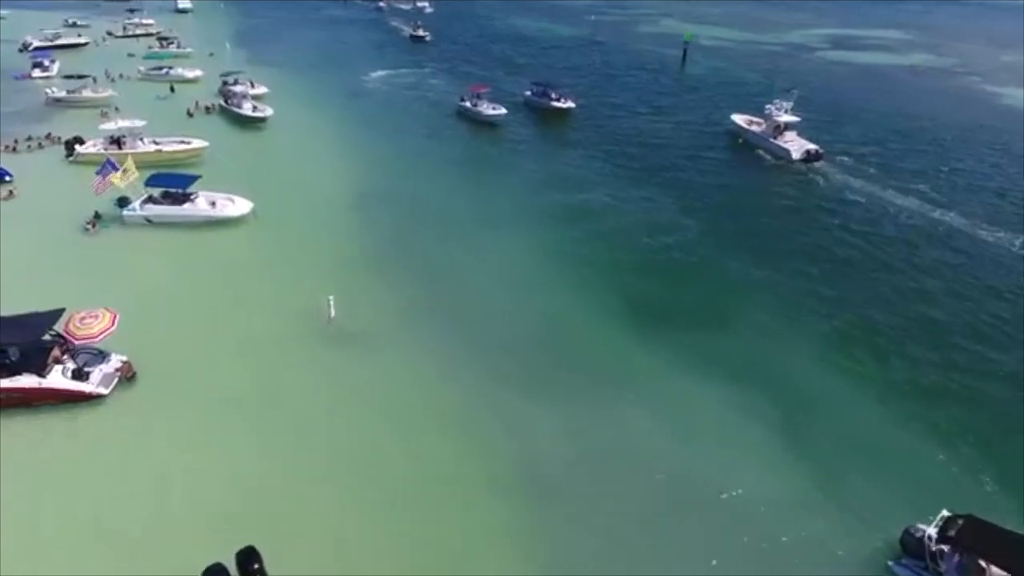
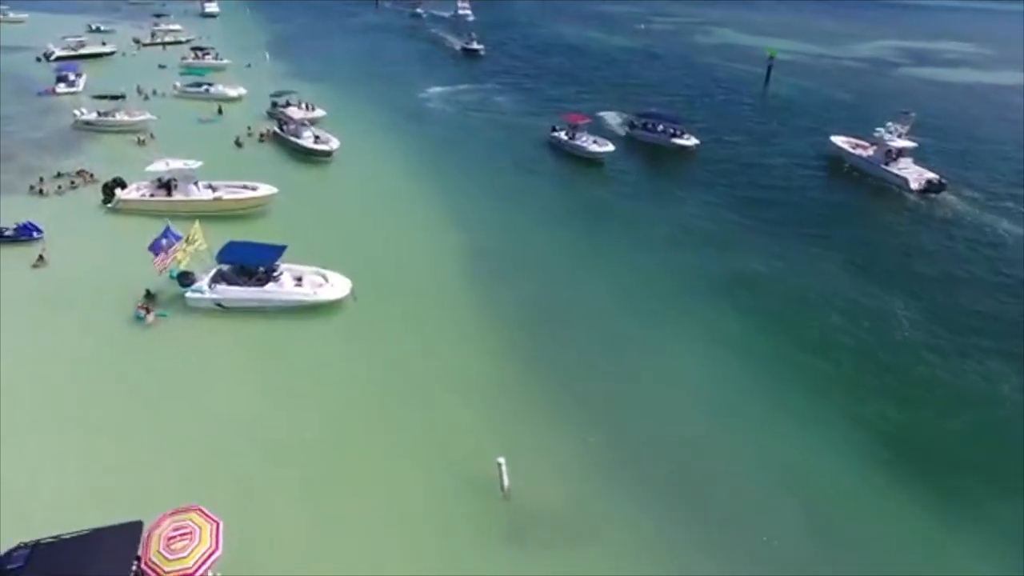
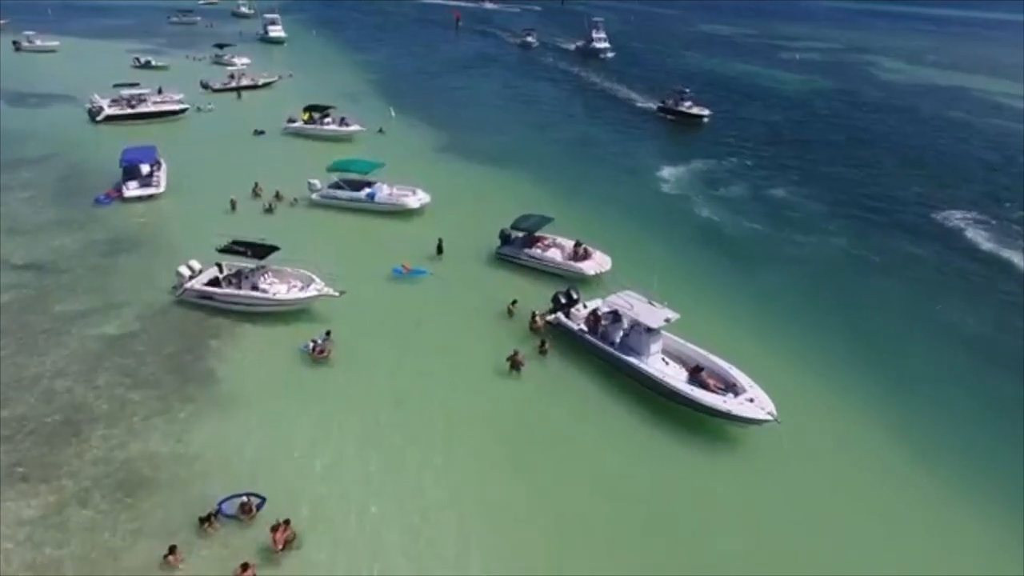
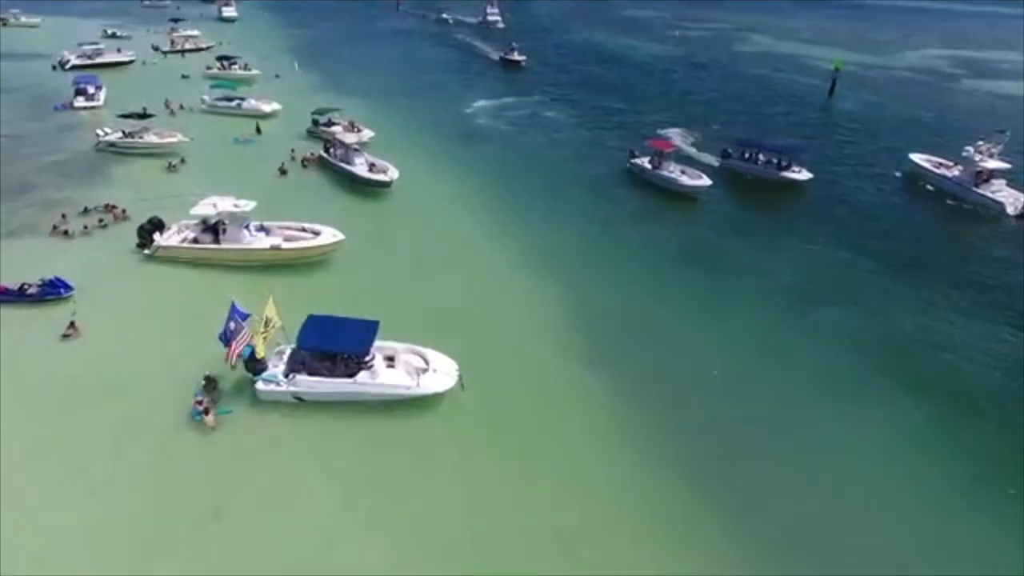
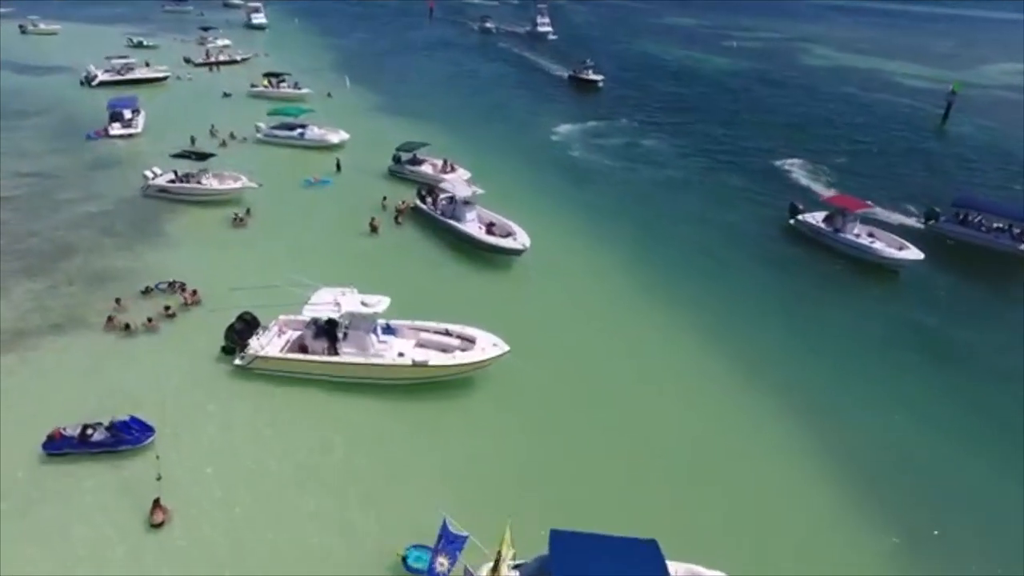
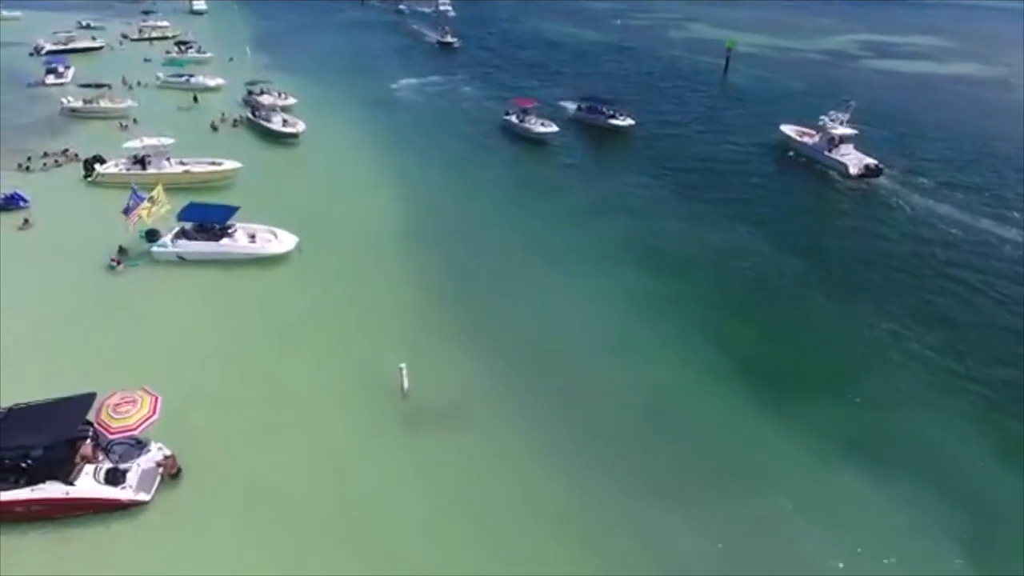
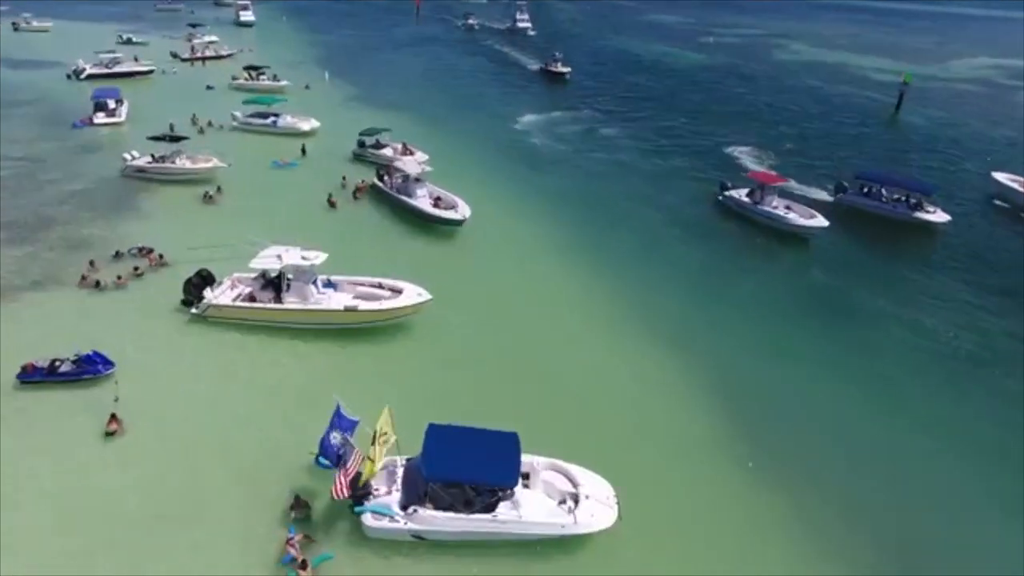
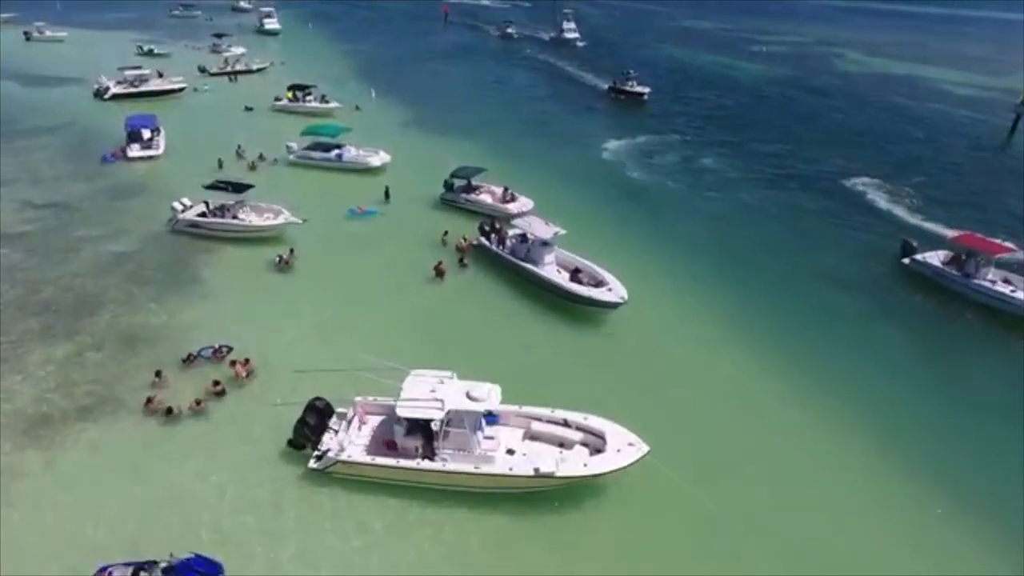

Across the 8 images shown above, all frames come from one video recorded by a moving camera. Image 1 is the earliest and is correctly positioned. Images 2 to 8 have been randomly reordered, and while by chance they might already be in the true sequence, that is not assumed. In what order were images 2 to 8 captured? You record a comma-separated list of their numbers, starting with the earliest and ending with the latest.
6, 2, 4, 7, 5, 8, 3
